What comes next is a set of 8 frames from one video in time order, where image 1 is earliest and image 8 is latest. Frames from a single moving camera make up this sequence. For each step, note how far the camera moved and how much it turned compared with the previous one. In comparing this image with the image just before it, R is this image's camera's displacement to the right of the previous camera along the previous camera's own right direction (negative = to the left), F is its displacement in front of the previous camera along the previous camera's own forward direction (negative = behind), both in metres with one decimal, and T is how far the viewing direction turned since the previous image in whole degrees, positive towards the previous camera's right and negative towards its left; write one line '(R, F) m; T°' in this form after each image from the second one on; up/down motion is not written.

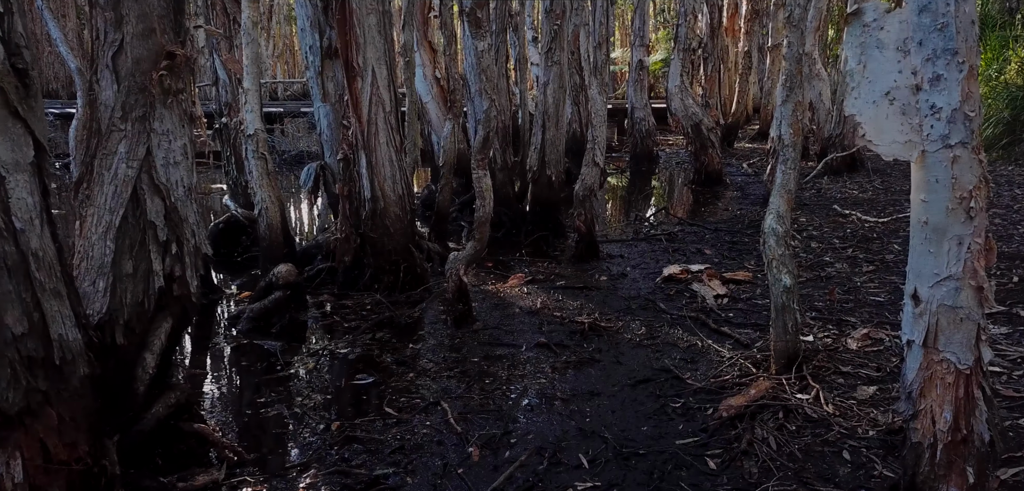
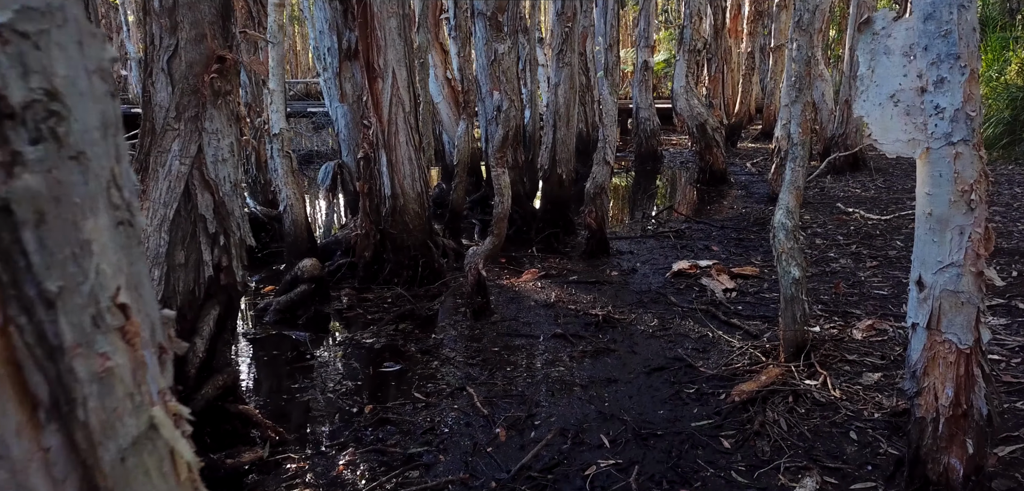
(-0.1, -0.2) m; 0°
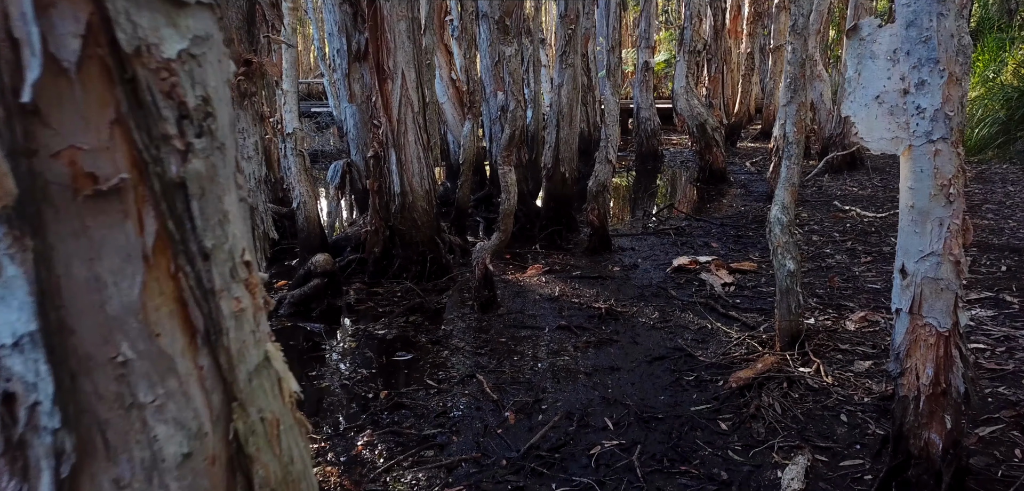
(0.0, -0.2) m; 0°
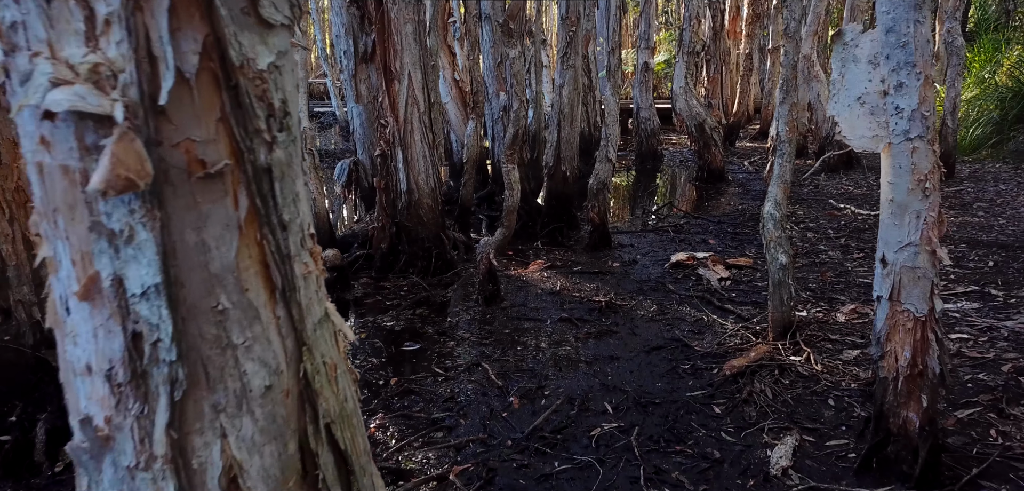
(0.0, -0.2) m; 0°
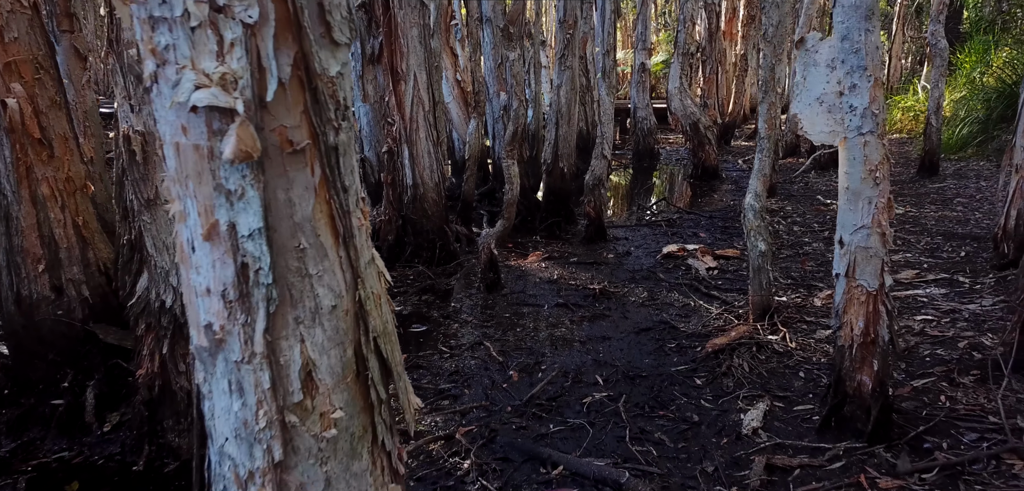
(0.0, -0.5) m; 0°
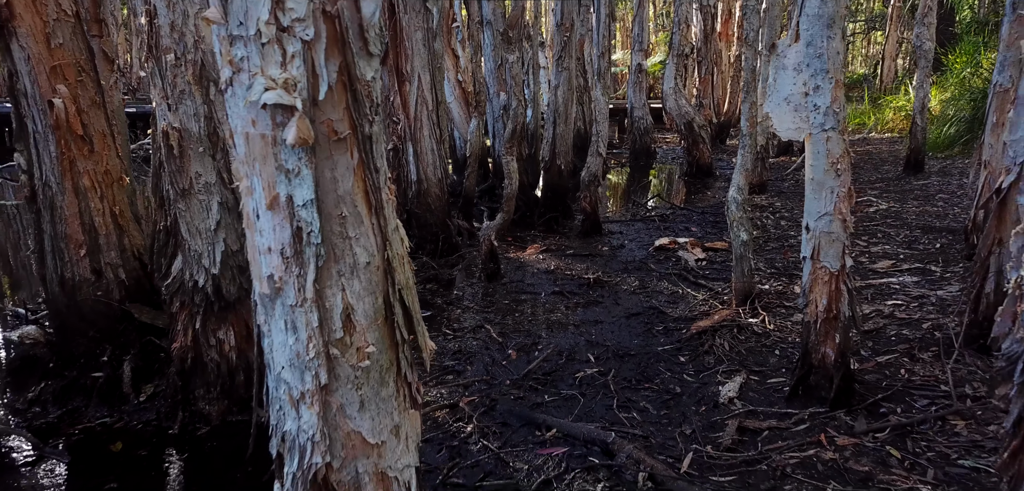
(0.0, -0.4) m; 0°
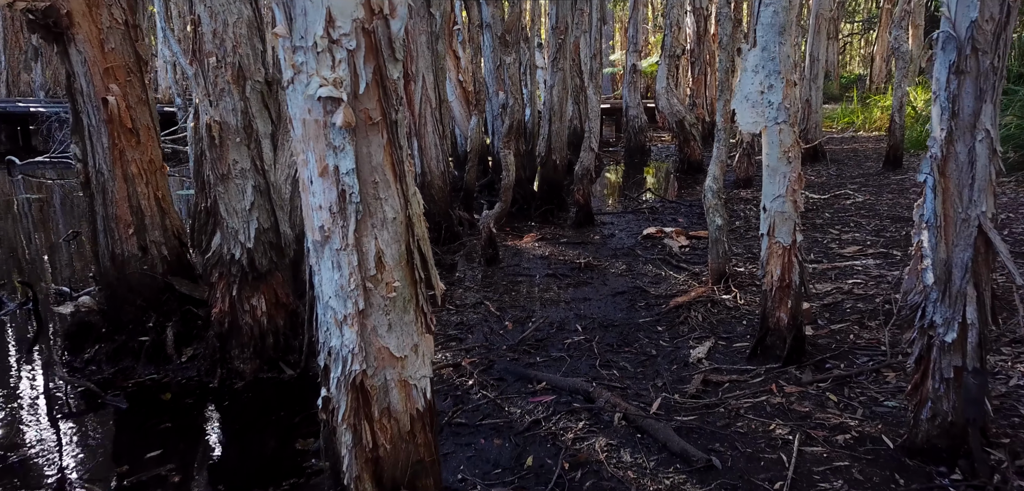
(0.0, -0.7) m; 0°
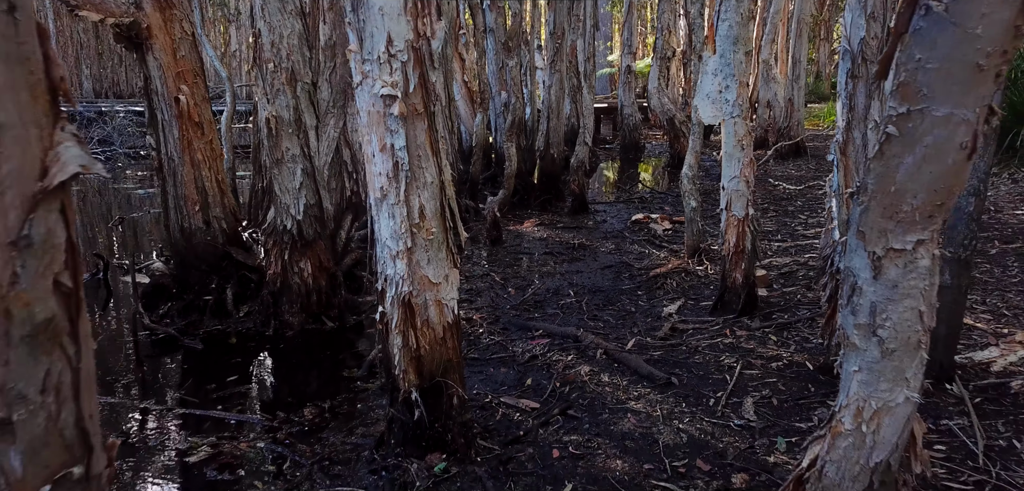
(0.0, -1.1) m; 0°
